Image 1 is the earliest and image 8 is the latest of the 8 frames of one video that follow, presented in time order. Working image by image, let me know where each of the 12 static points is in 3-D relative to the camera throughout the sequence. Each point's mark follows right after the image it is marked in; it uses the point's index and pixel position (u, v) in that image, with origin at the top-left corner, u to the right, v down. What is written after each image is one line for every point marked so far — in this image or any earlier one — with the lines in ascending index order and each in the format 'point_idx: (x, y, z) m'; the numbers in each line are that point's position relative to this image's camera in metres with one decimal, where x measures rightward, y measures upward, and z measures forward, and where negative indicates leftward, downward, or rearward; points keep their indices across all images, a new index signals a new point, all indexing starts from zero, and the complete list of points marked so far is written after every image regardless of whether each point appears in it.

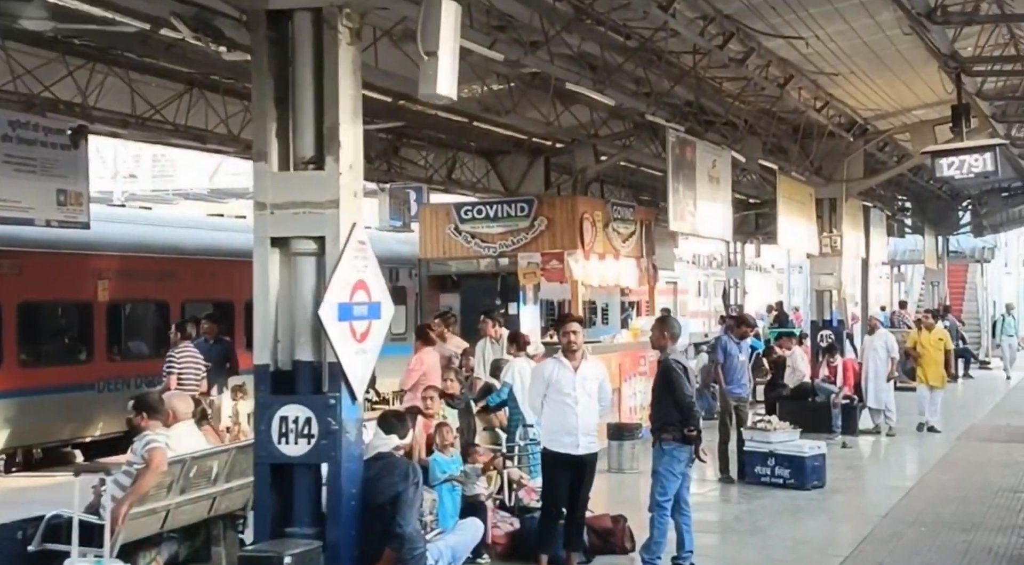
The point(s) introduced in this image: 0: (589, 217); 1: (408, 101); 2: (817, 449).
0: (+0.9, +0.8, +13.7) m
1: (-1.3, +2.2, +14.3) m
2: (+3.1, -1.7, +12.0) m
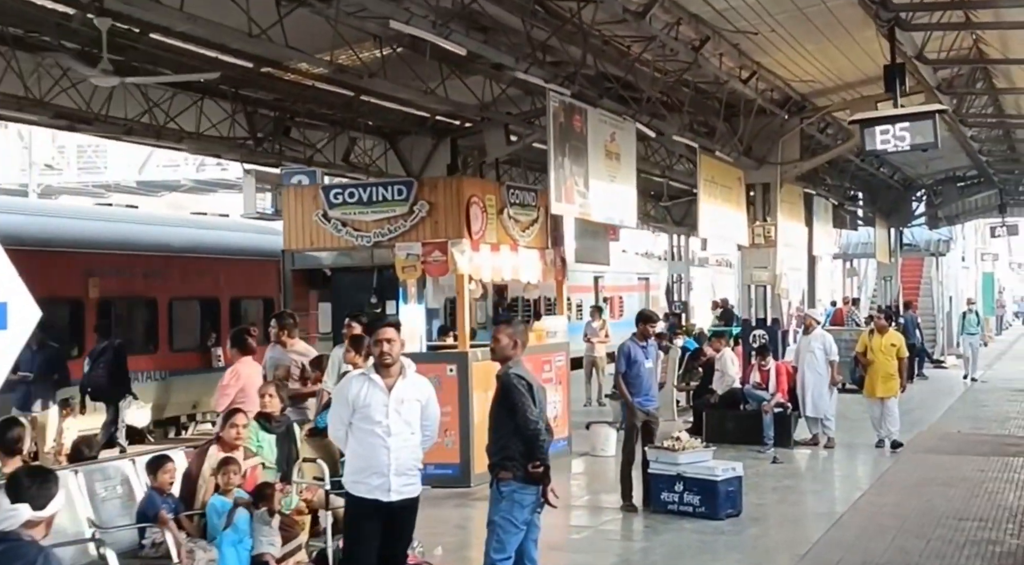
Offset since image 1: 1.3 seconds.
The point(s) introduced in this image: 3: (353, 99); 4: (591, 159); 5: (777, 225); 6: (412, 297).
0: (-0.3, +0.8, +11.9) m
1: (-2.5, +2.3, +12.4) m
2: (+1.9, -1.7, +10.3) m
3: (-1.9, +2.2, +14.3) m
4: (+0.7, +1.1, +10.0) m
5: (+3.7, +0.8, +16.2) m
6: (-1.0, -0.1, +12.1) m
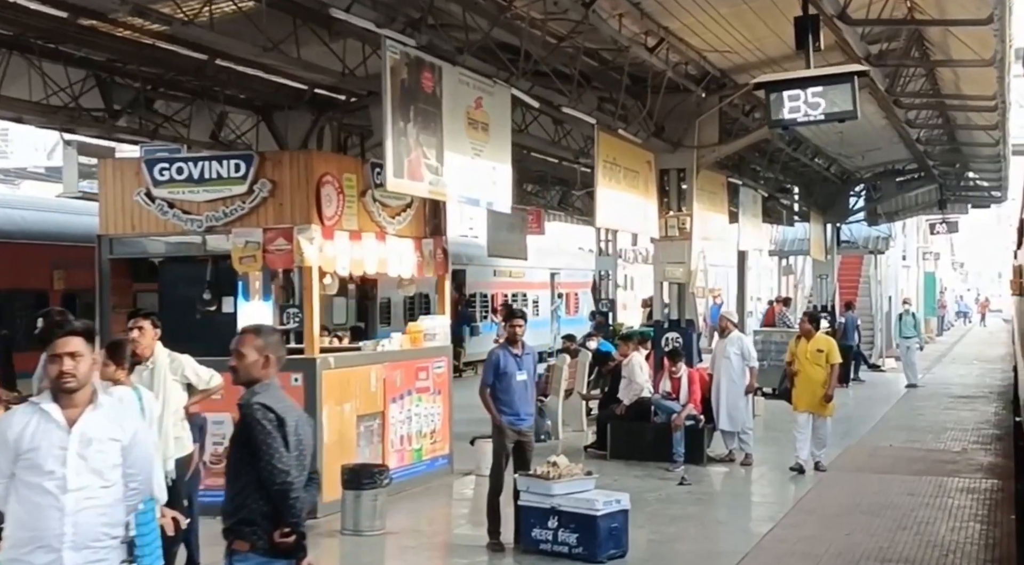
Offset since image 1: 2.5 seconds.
0: (-1.6, +0.9, +10.2) m
1: (-3.8, +2.4, +10.6) m
2: (+0.8, -1.6, +8.6) m
3: (-3.2, +2.3, +12.4) m
4: (-0.5, +1.1, +8.2) m
5: (+2.2, +0.9, +14.6) m
6: (-2.3, -0.1, +10.3) m
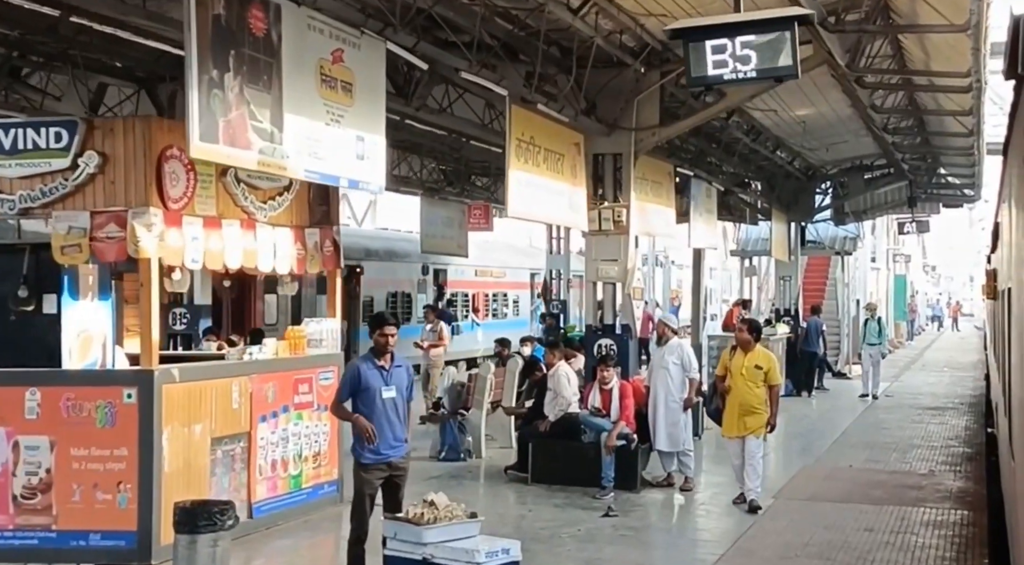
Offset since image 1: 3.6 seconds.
0: (-2.4, +0.9, +8.4) m
1: (-4.6, +2.4, +8.8) m
2: (-0.1, -1.6, +6.9) m
3: (-4.1, +2.4, +10.6) m
4: (-1.3, +1.1, +6.5) m
5: (+1.3, +0.9, +13.0) m
6: (-3.1, 0.0, +8.5) m
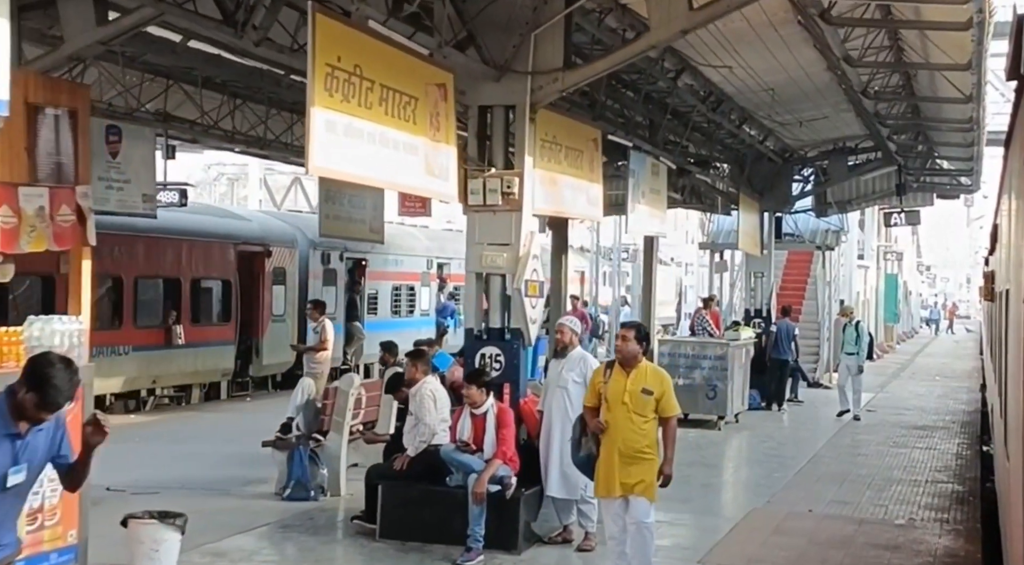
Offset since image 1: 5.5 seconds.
0: (-3.6, +1.0, +5.4) m
1: (-5.8, +2.6, +5.7) m
2: (-1.3, -1.6, +3.9) m
3: (-5.3, +2.5, +7.6) m
4: (-2.4, +1.2, +3.5) m
5: (+0.1, +0.9, +9.9) m
6: (-4.3, +0.1, +5.5) m
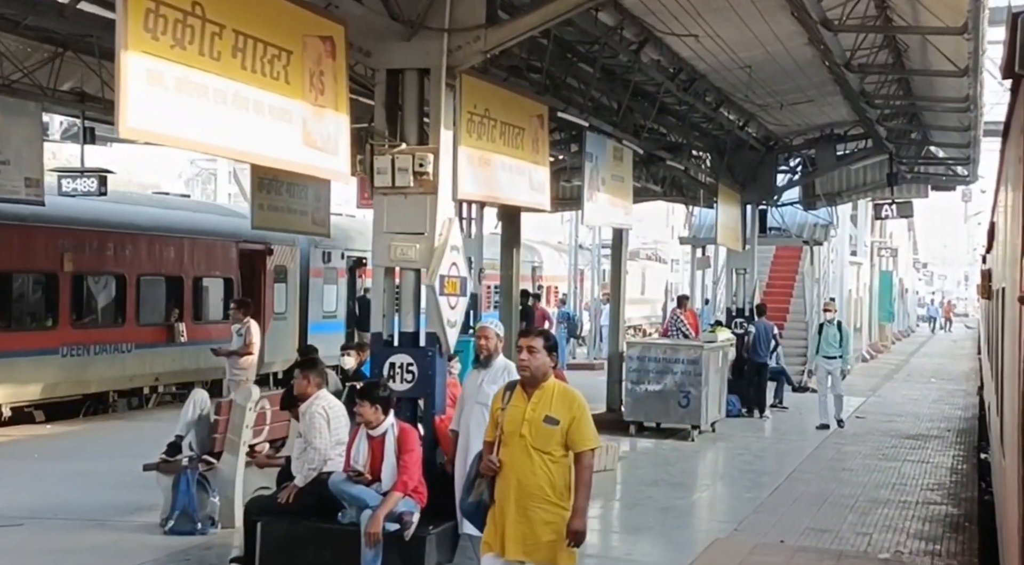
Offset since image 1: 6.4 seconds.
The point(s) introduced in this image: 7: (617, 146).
0: (-4.2, +1.1, +3.8) m
1: (-6.4, +2.6, +4.2) m
2: (-1.9, -1.6, +2.4) m
3: (-5.9, +2.5, +6.0) m
4: (-3.0, +1.2, +1.9) m
5: (-0.5, +1.0, +8.4) m
6: (-4.9, +0.1, +3.9) m
7: (+1.3, +1.7, +14.2) m
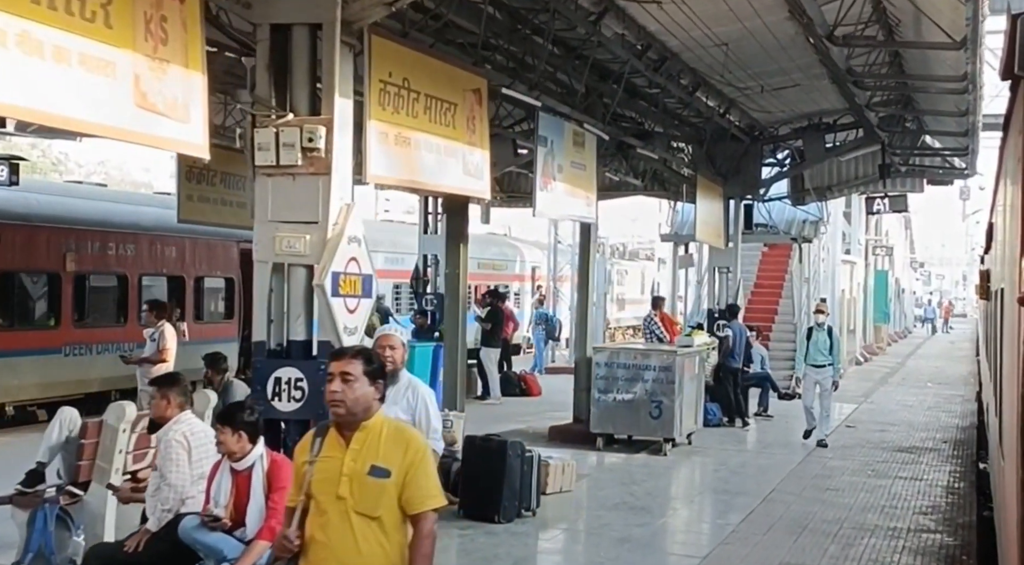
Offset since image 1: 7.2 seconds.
0: (-4.7, +1.1, +2.4) m
1: (-6.9, +2.6, +2.7) m
2: (-2.4, -1.5, +1.0) m
3: (-6.5, +2.6, +4.6) m
4: (-3.6, +1.2, +0.5) m
5: (-1.1, +1.0, +7.0) m
6: (-5.5, +0.1, +2.5) m
7: (+0.7, +1.7, +12.8) m
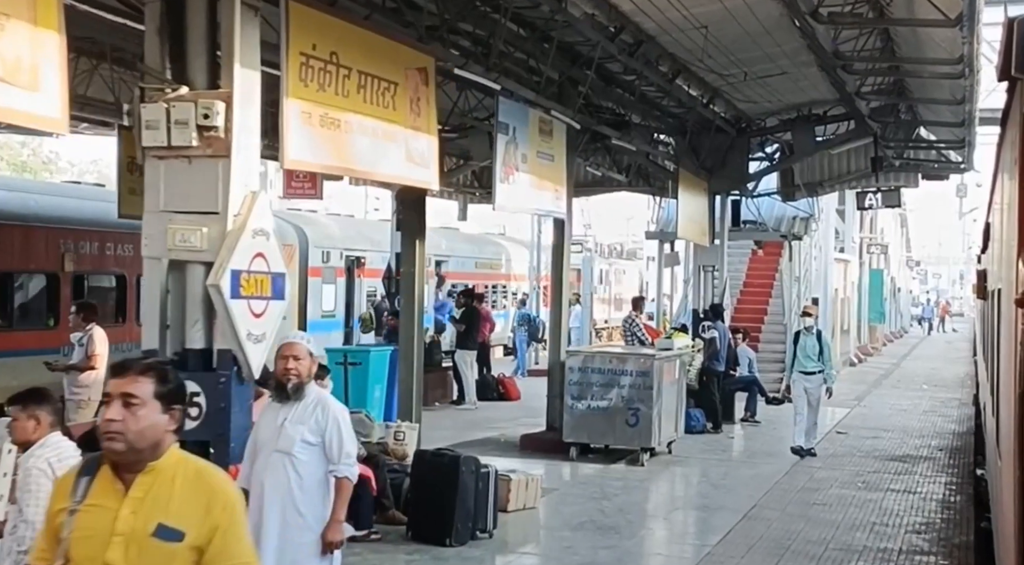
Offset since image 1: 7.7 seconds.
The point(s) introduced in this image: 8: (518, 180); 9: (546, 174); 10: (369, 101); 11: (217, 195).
0: (-5.1, +1.1, +1.4) m
1: (-7.3, +2.6, +1.8) m
2: (-2.8, -1.5, 0.0) m
3: (-6.8, +2.6, +3.6) m
4: (-3.9, +1.2, -0.4) m
5: (-1.5, +1.0, +6.0) m
6: (-5.8, +0.1, +1.6) m
7: (+0.3, +1.7, +11.9) m
8: (+0.1, +1.0, +11.1) m
9: (+0.4, +1.1, +12.0) m
10: (-1.0, +1.2, +7.9) m
11: (-1.5, +0.5, +6.0) m
